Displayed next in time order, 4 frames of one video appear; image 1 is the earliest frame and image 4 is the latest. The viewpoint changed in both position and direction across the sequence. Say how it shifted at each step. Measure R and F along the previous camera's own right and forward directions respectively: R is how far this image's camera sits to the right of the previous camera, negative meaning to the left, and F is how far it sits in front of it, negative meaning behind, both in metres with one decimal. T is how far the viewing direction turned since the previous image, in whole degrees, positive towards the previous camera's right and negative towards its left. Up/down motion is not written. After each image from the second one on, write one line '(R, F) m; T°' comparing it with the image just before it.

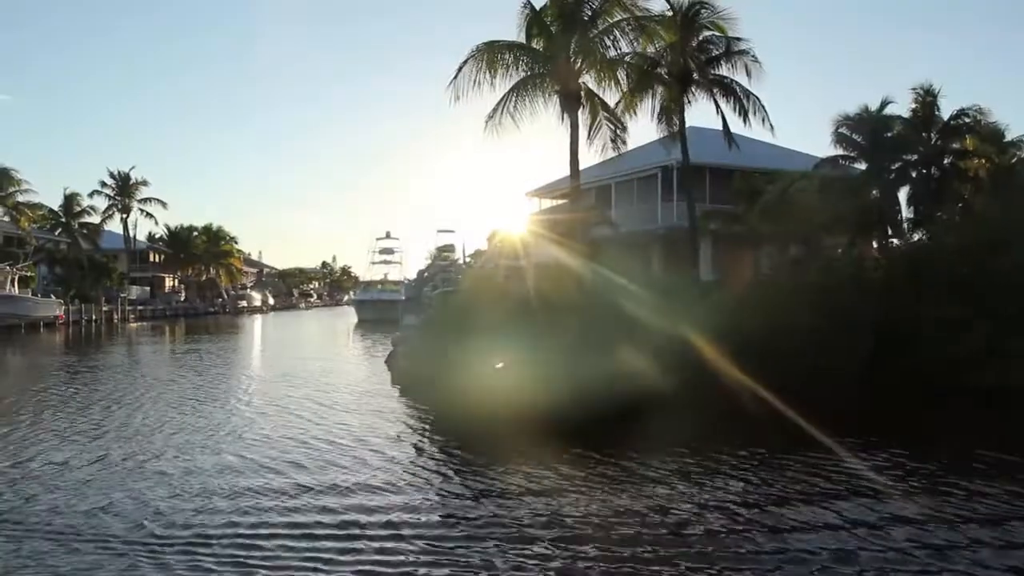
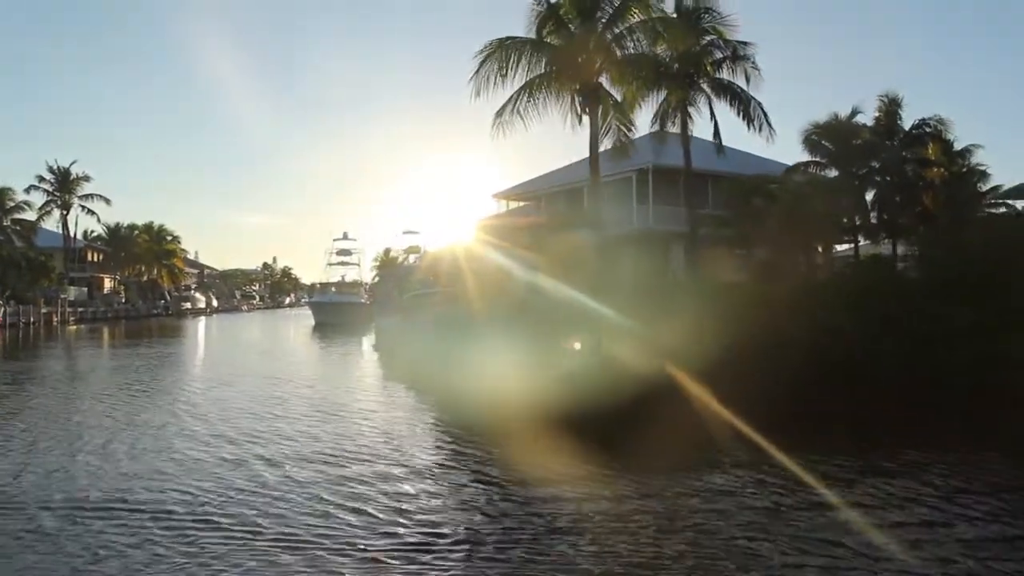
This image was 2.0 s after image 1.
(-0.9, +0.1) m; +5°
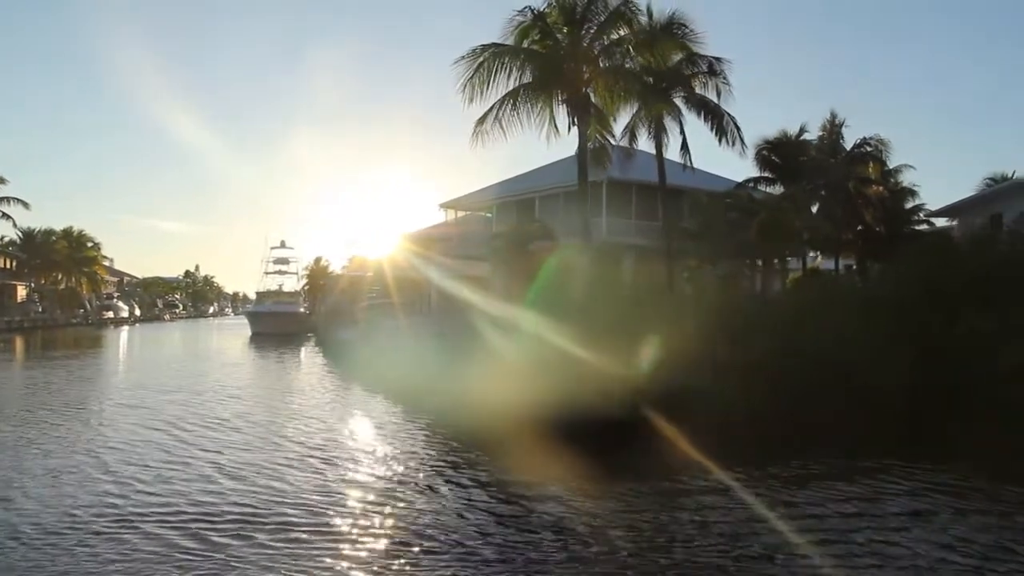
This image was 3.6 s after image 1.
(-0.7, +0.2) m; +5°
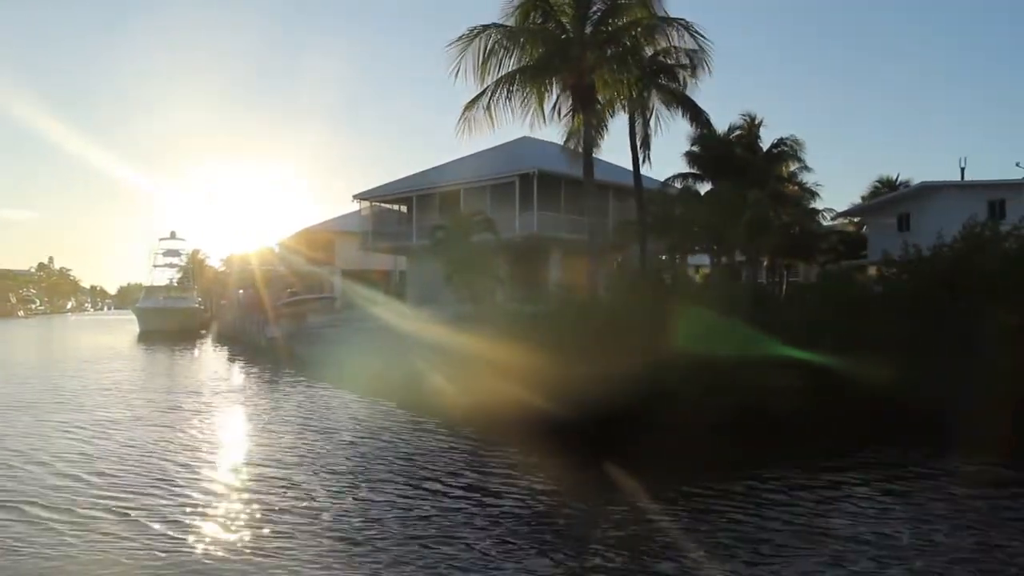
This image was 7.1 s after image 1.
(-1.4, +0.6) m; +10°
